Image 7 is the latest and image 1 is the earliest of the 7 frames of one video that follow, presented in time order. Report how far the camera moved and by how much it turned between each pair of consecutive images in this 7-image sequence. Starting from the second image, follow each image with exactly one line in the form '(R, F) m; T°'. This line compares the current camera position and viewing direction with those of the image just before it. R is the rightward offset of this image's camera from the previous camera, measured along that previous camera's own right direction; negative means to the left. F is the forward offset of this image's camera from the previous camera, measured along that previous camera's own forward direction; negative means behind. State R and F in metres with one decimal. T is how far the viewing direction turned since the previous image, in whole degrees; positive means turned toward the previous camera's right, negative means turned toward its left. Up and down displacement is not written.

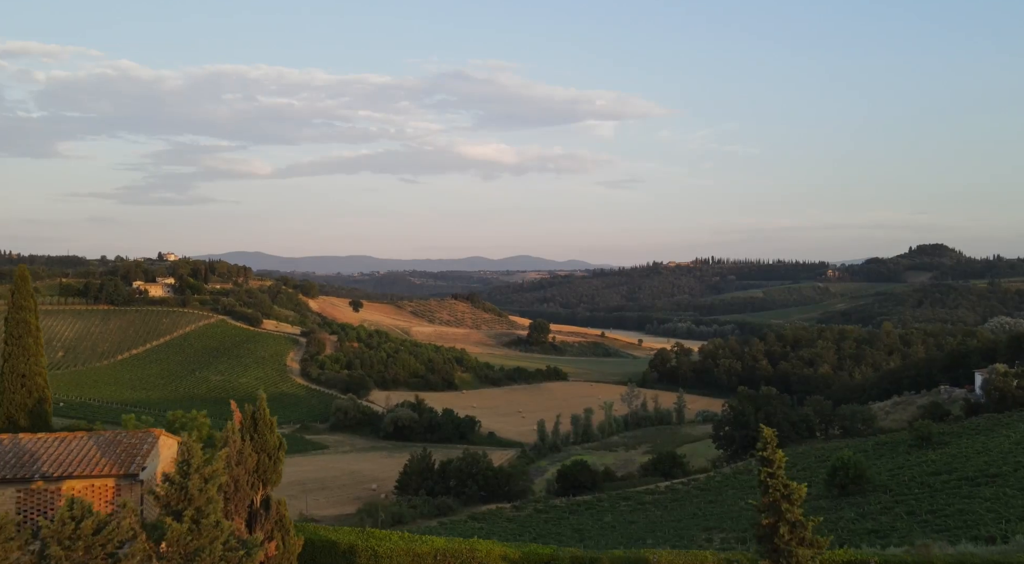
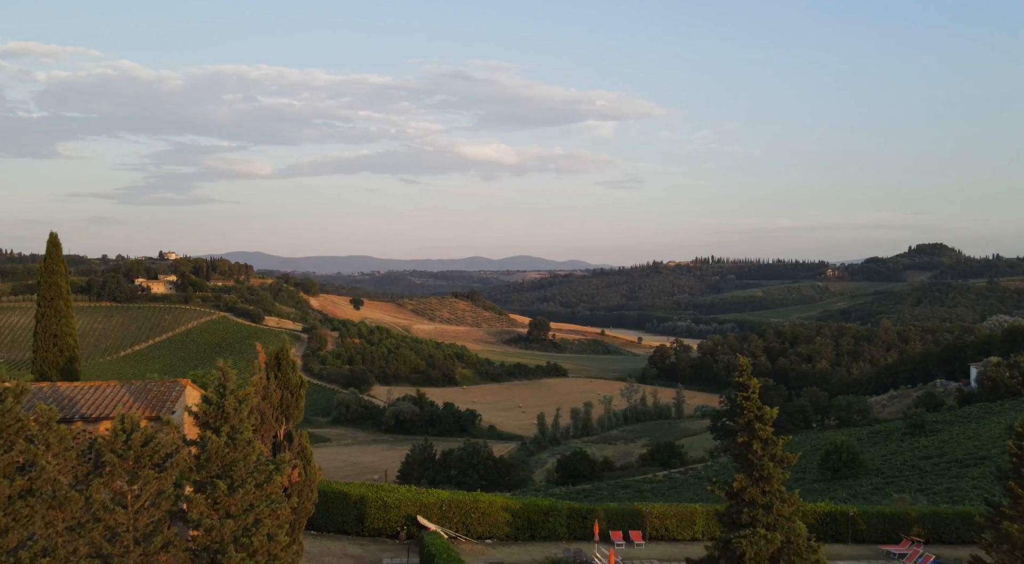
(0.0, -0.9) m; 0°
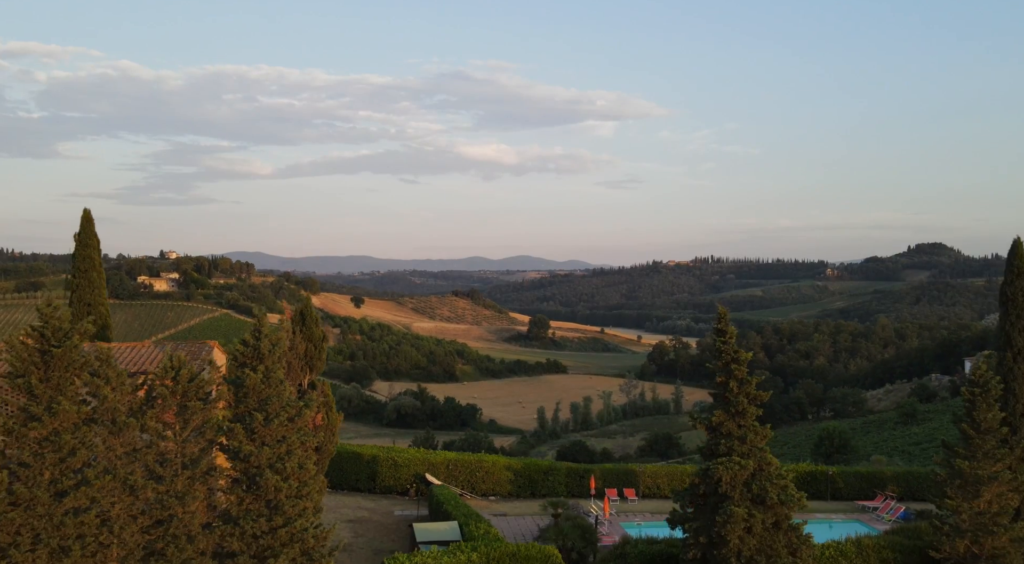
(0.0, -1.1) m; 0°
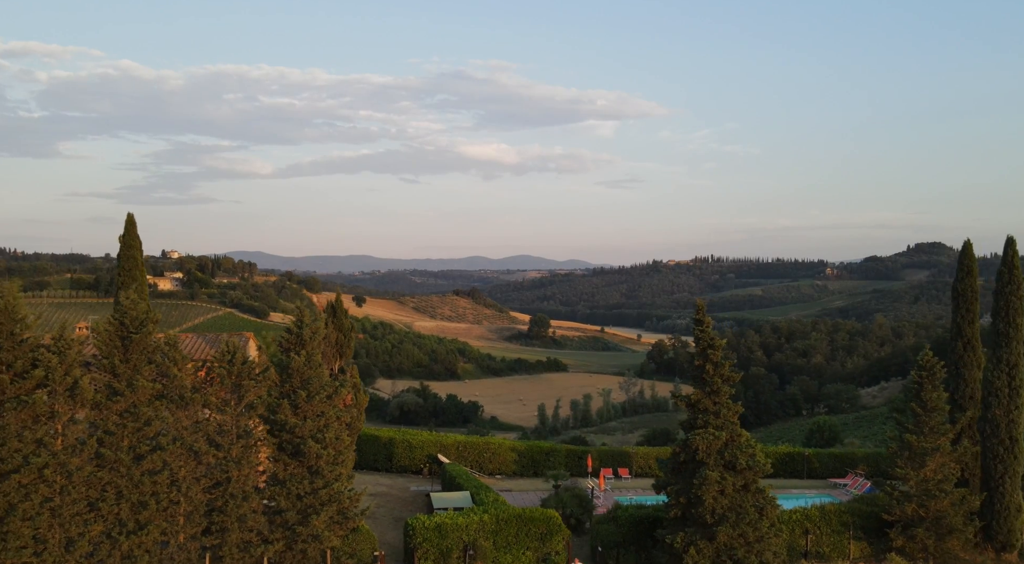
(-0.1, -1.6) m; 0°
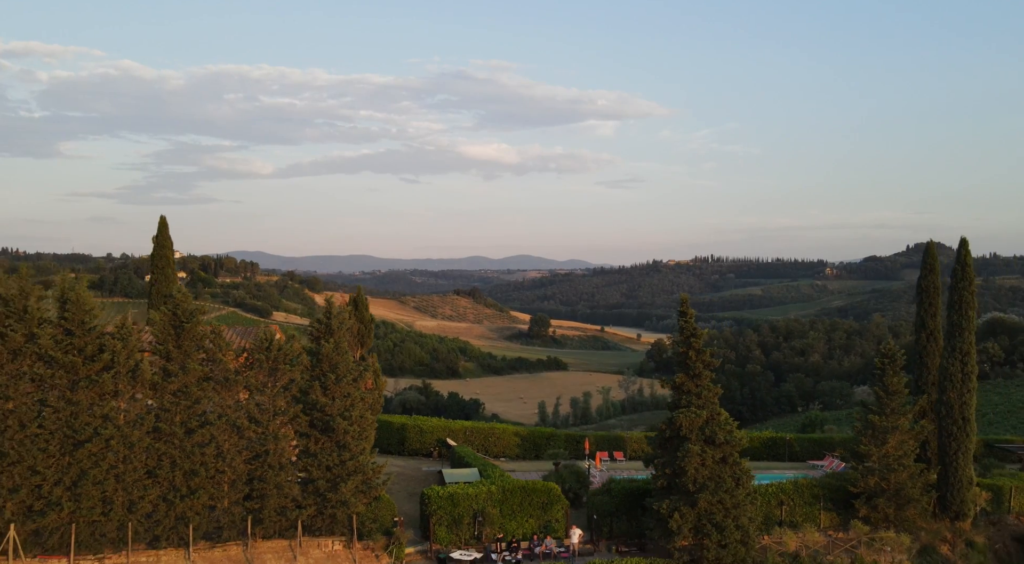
(-0.1, -1.5) m; 0°
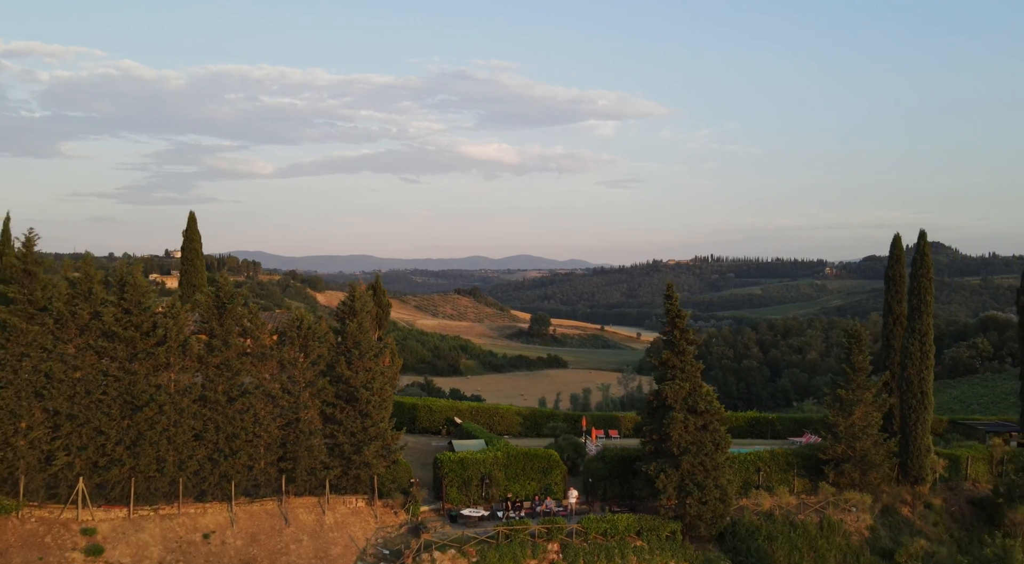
(-0.1, -1.6) m; 0°
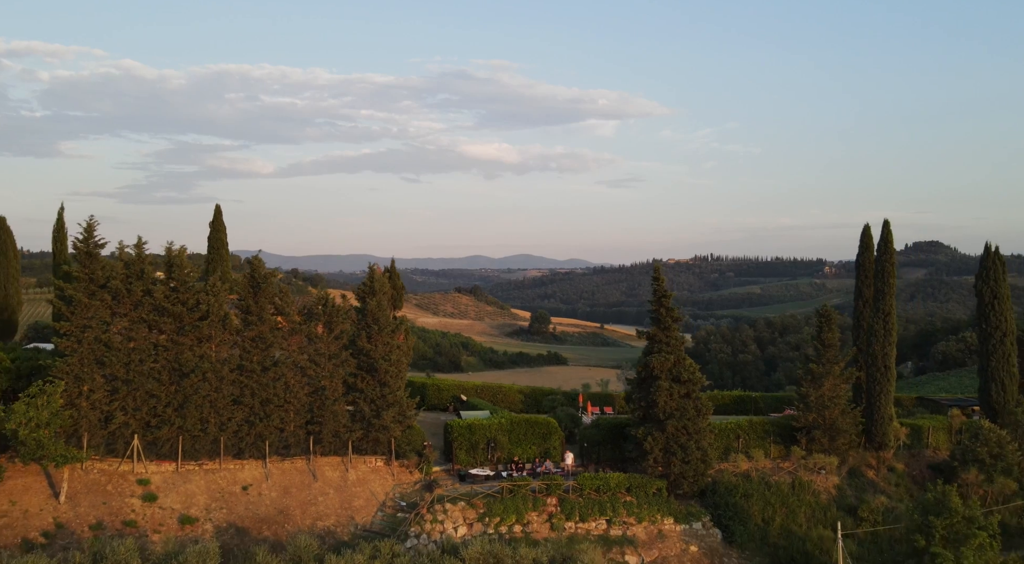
(0.0, -1.7) m; 0°
